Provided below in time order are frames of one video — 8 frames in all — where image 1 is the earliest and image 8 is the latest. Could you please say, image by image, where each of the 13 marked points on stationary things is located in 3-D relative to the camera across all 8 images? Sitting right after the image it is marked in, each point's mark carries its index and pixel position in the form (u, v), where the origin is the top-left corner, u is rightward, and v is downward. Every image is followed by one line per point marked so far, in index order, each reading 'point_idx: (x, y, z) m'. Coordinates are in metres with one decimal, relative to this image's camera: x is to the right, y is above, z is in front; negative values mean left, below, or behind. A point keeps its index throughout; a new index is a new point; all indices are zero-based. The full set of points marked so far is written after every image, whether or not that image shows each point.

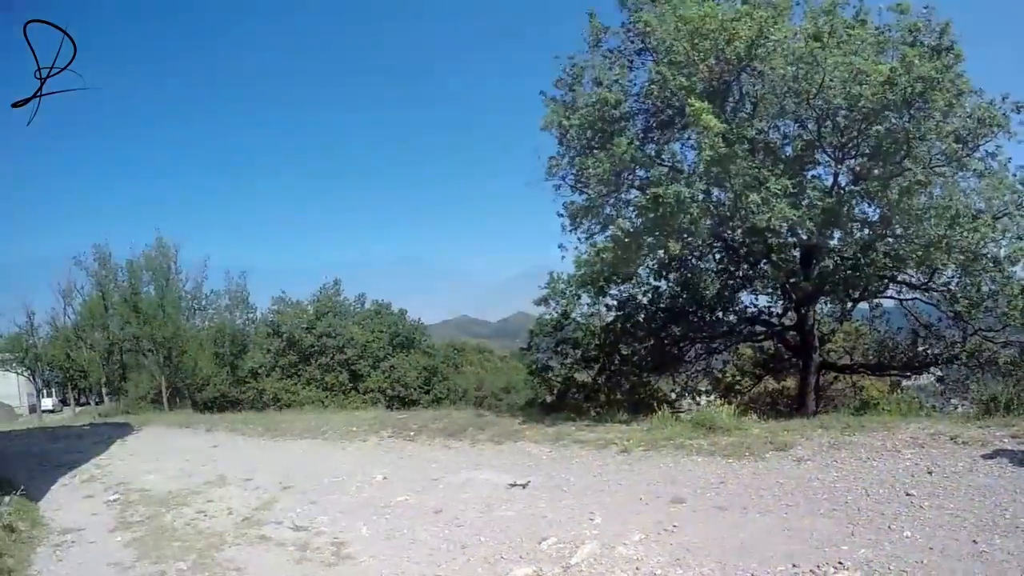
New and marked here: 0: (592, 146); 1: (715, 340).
0: (+1.6, +2.5, +12.3) m
1: (+4.1, -0.9, +13.8) m
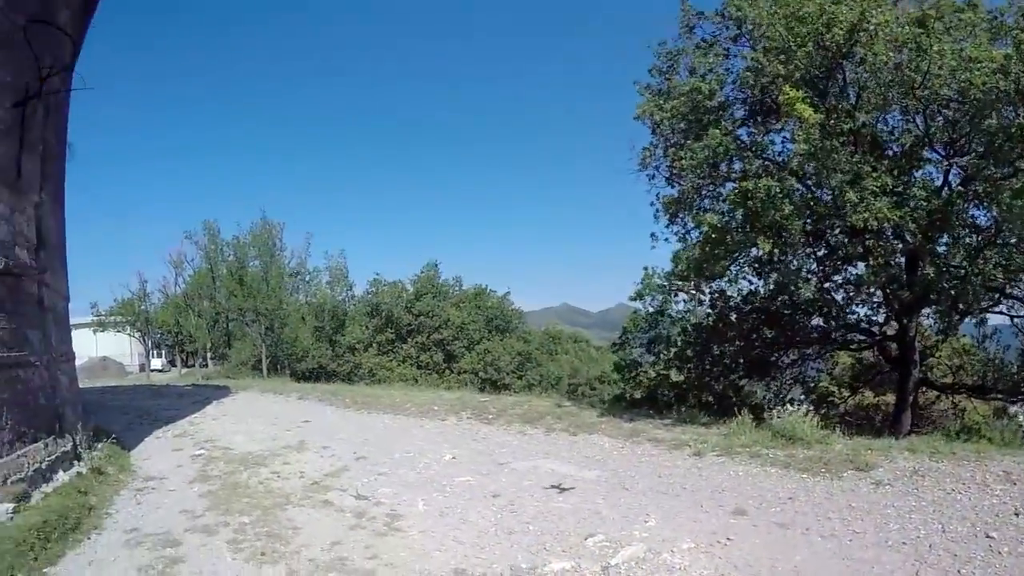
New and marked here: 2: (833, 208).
0: (+3.0, +2.6, +11.8) m
1: (+5.5, -1.0, +12.9) m
2: (+4.4, +1.2, +9.4) m
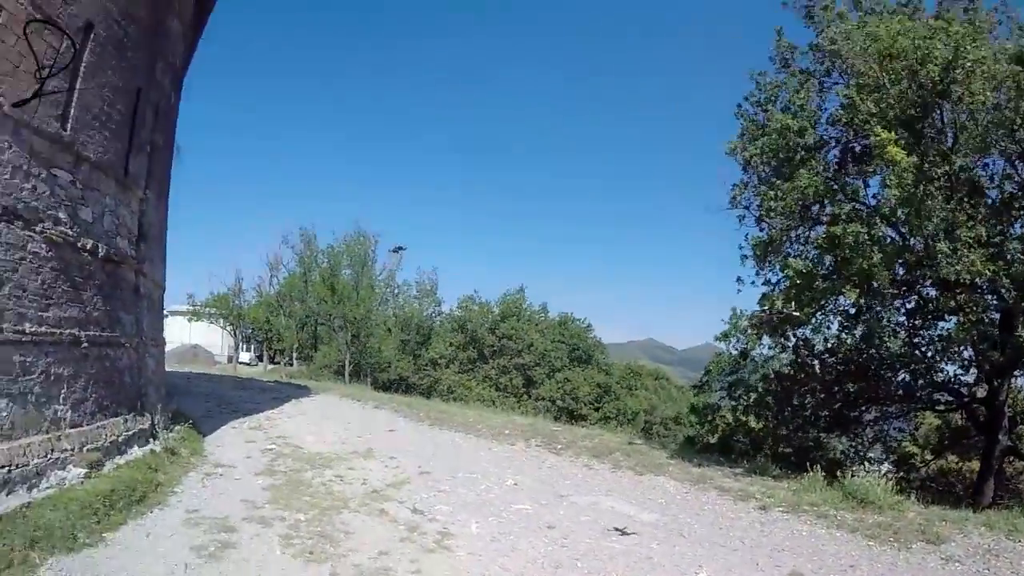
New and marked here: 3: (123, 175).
0: (+4.4, +1.8, +11.3) m
1: (+6.7, -2.0, +11.9) m
2: (+5.2, +0.4, +8.7) m
3: (-4.6, +1.3, +8.2) m
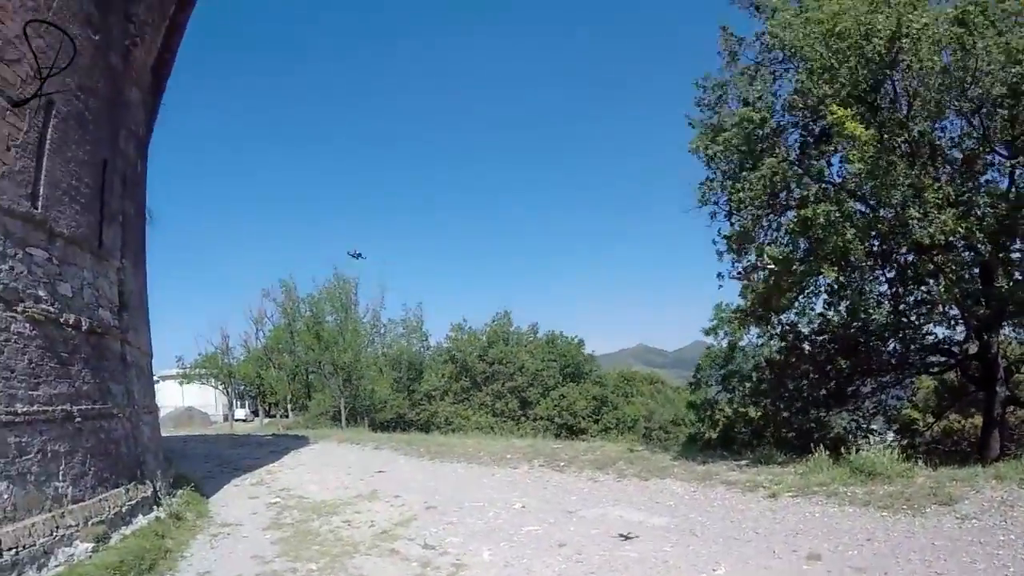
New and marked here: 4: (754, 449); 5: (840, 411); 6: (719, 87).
0: (+3.8, +2.0, +11.6) m
1: (+6.6, -1.5, +12.1) m
2: (+4.9, +0.8, +9.0) m
3: (-5.0, +0.5, +8.3) m
4: (+4.4, -3.0, +12.7) m
5: (+6.0, -2.3, +12.6) m
6: (+3.9, +3.8, +13.3) m
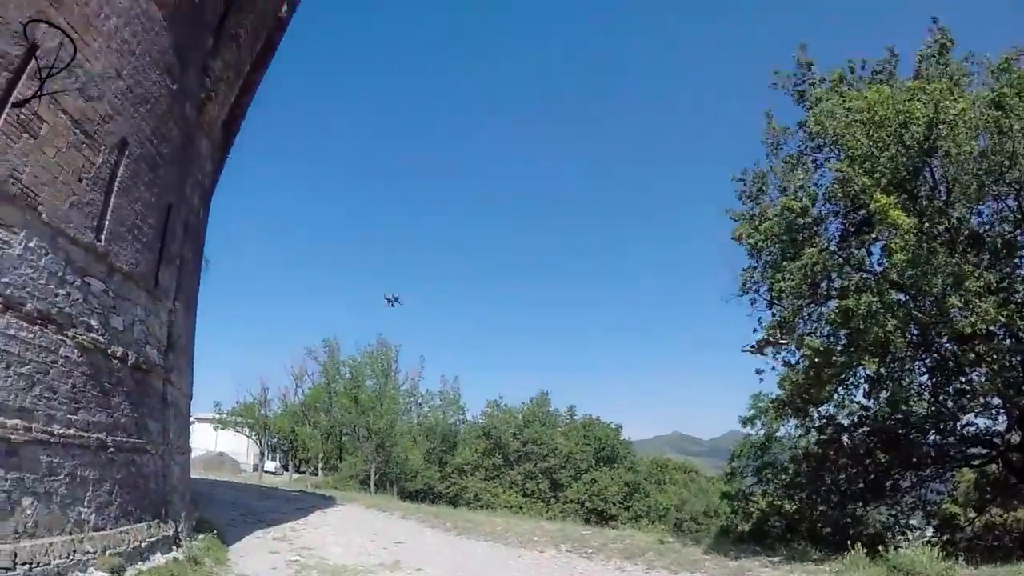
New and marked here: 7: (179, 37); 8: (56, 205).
0: (+4.6, +0.5, +11.5) m
1: (+7.1, -3.2, +11.4) m
2: (+5.4, -0.4, +8.7) m
3: (-4.5, 0.0, +8.7) m
4: (+4.9, -4.6, +11.9) m
5: (+6.5, -4.0, +11.9) m
6: (+4.9, +2.1, +13.4) m
7: (-4.0, +3.0, +8.3) m
8: (-4.0, +0.7, +6.1) m
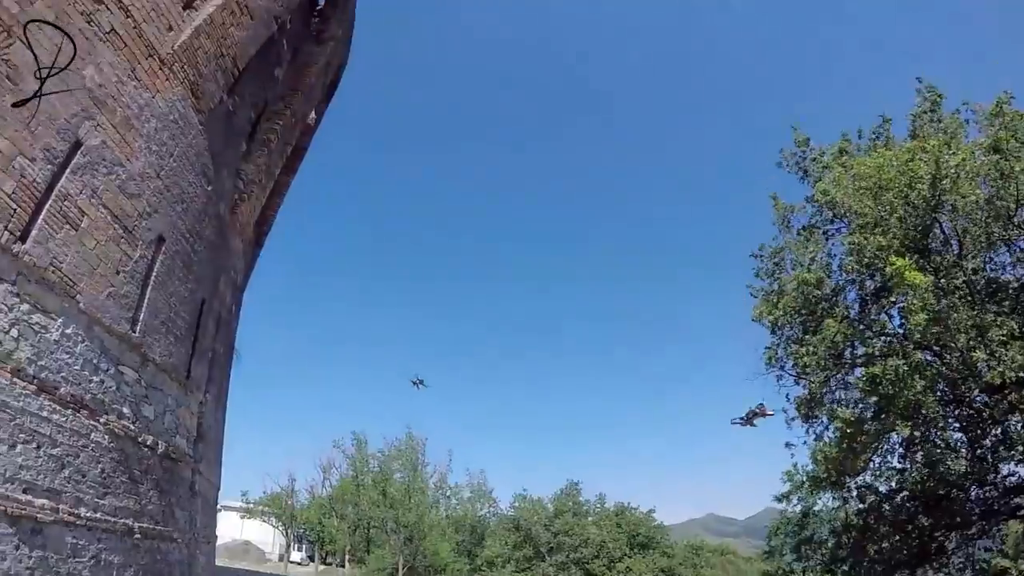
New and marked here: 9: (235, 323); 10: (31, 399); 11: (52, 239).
0: (+4.9, -0.6, +11.4) m
1: (+7.6, -4.2, +10.7) m
2: (+5.7, -1.1, +8.5) m
3: (-4.3, -1.1, +8.9) m
4: (+5.4, -5.7, +11.1) m
5: (+7.0, -5.1, +11.1) m
6: (+5.3, +0.7, +13.5) m
7: (-3.8, +1.9, +8.9) m
8: (-3.9, 0.0, +6.4) m
9: (-4.6, -0.6, +11.4) m
10: (-3.8, -0.9, +5.5) m
11: (-3.8, +0.4, +5.7) m
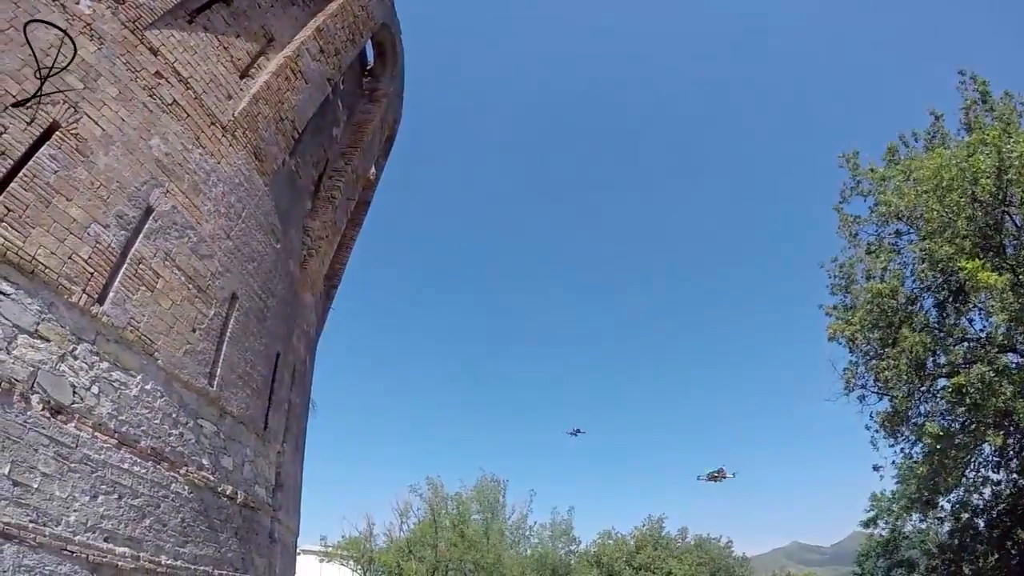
0: (+5.9, -0.8, +10.8) m
1: (+8.7, -4.1, +9.6) m
2: (+6.4, -1.1, +7.8) m
3: (-3.4, -1.8, +9.3) m
4: (+6.7, -5.8, +10.2) m
5: (+8.2, -5.1, +10.0) m
6: (+6.4, +0.4, +12.9) m
7: (-3.2, +1.2, +9.4) m
8: (-3.4, -0.6, +6.8) m
9: (-3.5, -1.4, +11.7) m
10: (-3.4, -1.4, +5.8) m
11: (-3.4, -0.1, +6.1) m
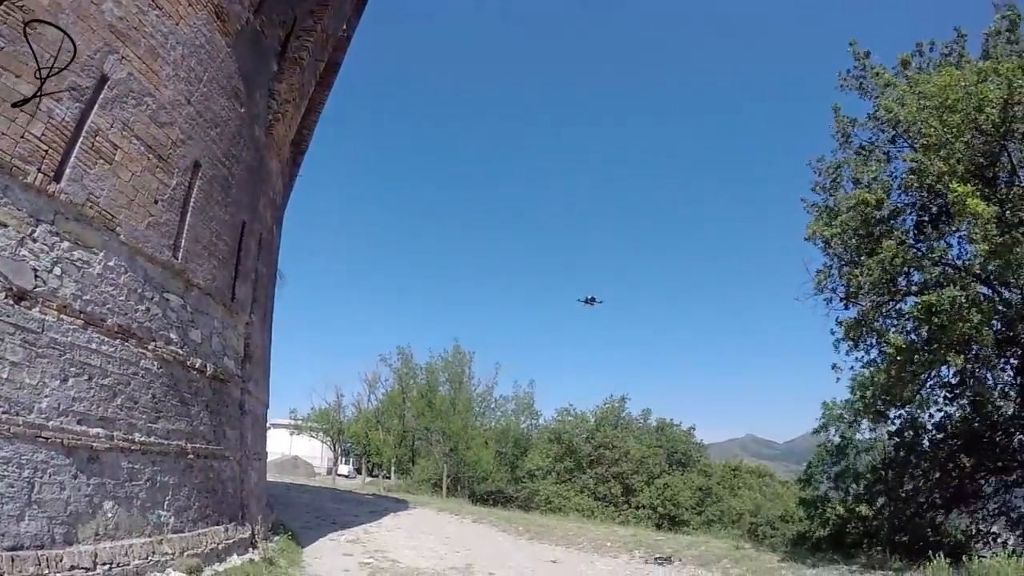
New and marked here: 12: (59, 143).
0: (+5.5, +0.6, +11.0) m
1: (+8.1, -3.0, +10.6) m
2: (+6.1, -0.3, +8.1) m
3: (-3.8, -0.2, +9.2) m
4: (+6.0, -4.5, +11.3) m
5: (+7.6, -3.8, +11.1) m
6: (+6.0, +2.2, +12.8) m
7: (-3.4, +2.8, +8.7) m
8: (-3.6, +0.6, +6.5) m
9: (-4.0, +0.7, +11.5) m
10: (-3.6, -0.4, +5.7) m
11: (-3.6, +0.9, +5.8) m
12: (-3.6, +1.1, +5.4) m
